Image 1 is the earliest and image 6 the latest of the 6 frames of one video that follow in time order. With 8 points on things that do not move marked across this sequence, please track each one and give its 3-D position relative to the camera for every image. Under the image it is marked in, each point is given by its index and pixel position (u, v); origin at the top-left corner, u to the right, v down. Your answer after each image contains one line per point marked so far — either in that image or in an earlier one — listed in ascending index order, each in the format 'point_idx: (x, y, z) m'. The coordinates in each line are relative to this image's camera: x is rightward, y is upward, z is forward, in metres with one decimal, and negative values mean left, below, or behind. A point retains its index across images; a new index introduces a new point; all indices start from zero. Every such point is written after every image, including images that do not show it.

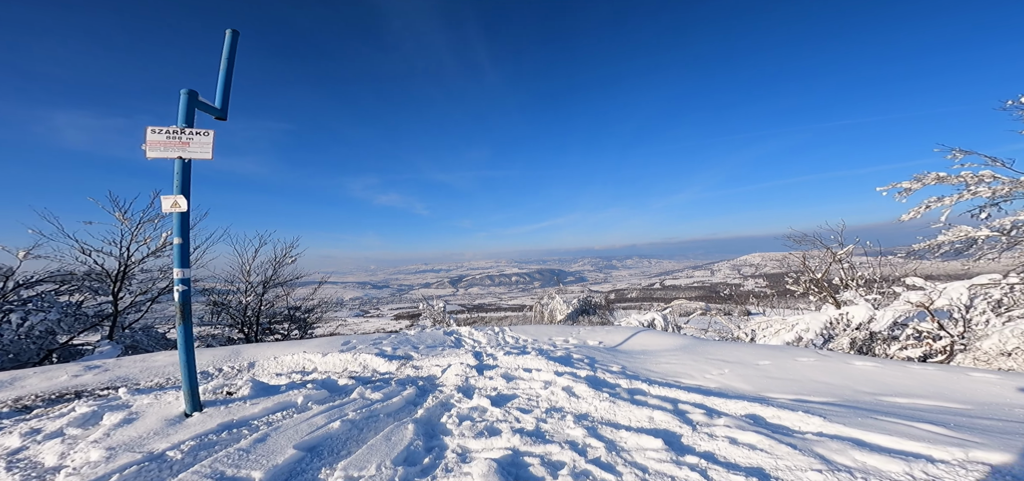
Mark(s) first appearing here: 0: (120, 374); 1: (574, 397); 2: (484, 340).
0: (-5.2, -1.8, +6.2) m
1: (+0.6, -1.6, +4.8) m
2: (-0.6, -2.0, +9.2) m
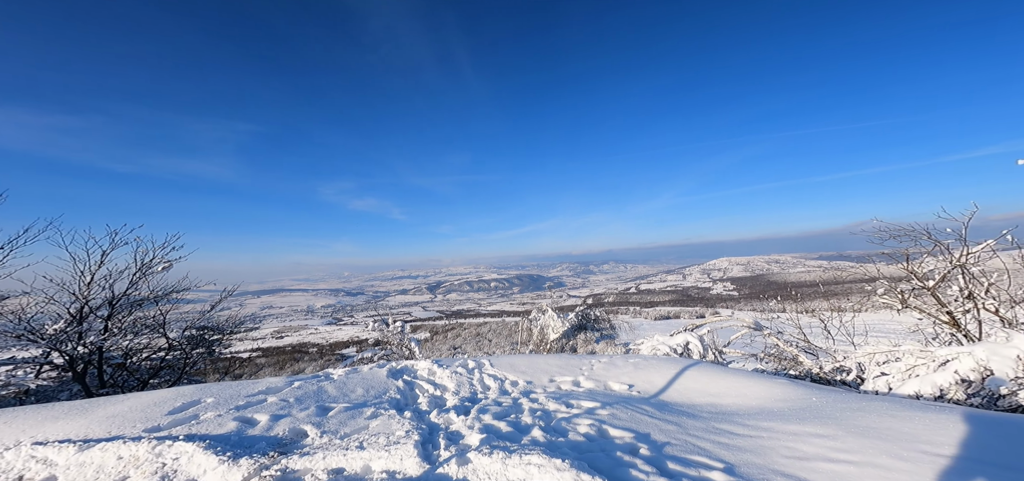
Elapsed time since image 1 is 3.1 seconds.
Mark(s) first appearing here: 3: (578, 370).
0: (-5.2, -1.5, +2.4) m
1: (+0.6, -1.4, +1.3) m
2: (-0.8, -1.8, +5.7) m
3: (+1.0, -2.0, +7.1) m
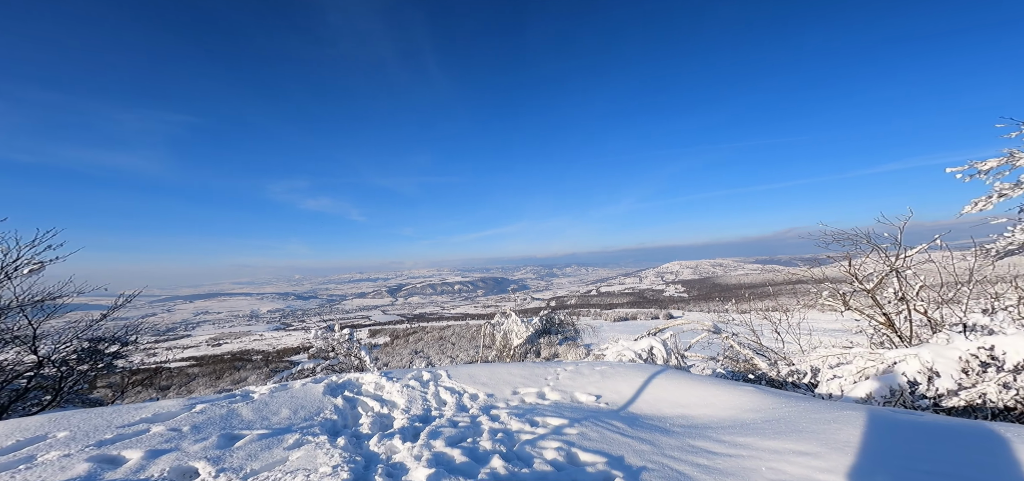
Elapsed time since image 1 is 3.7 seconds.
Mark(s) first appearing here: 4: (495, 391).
0: (-5.4, -1.5, +1.5) m
1: (+0.5, -1.4, +0.9) m
2: (-1.2, -1.8, +5.1) m
3: (+0.4, -2.0, +6.6) m
4: (-0.2, -2.0, +6.1) m
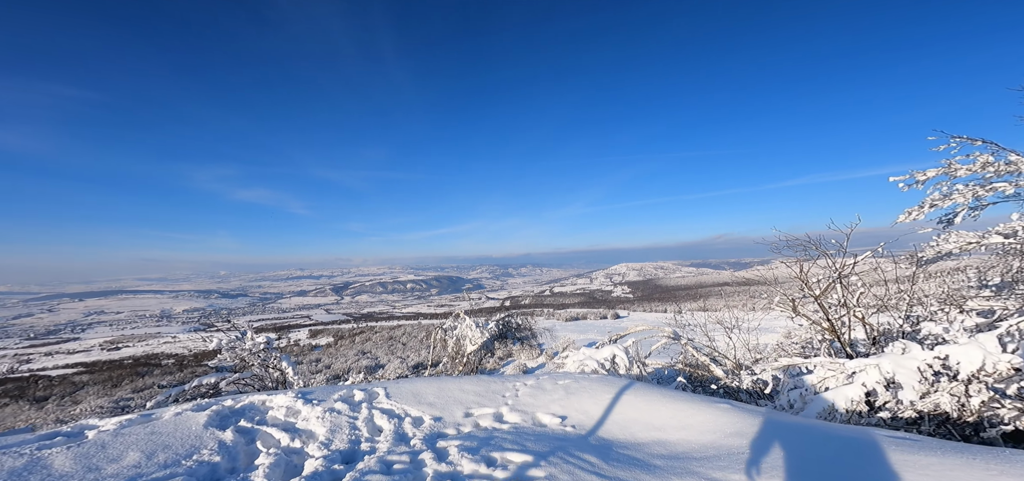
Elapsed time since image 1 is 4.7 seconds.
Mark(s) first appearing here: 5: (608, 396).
0: (-5.5, -1.4, +0.2) m
1: (+0.5, -1.4, +0.1) m
2: (-1.6, -1.7, +4.2) m
3: (-0.2, -2.0, +5.8) m
4: (-0.8, -1.9, +5.2) m
5: (+1.2, -1.9, +5.8) m
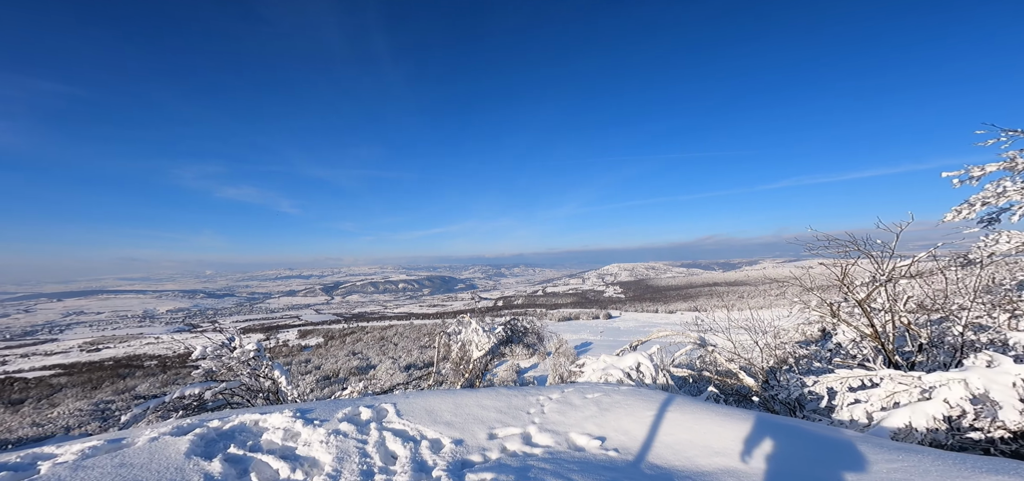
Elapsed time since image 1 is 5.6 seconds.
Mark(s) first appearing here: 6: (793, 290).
0: (-5.1, -1.3, -0.6) m
1: (+0.9, -1.3, -0.6) m
2: (-1.3, -1.7, +3.5) m
3: (+0.1, -1.9, +5.1) m
4: (-0.4, -1.9, +4.5) m
5: (+1.5, -1.9, +5.1) m
6: (+5.2, -0.9, +8.7) m
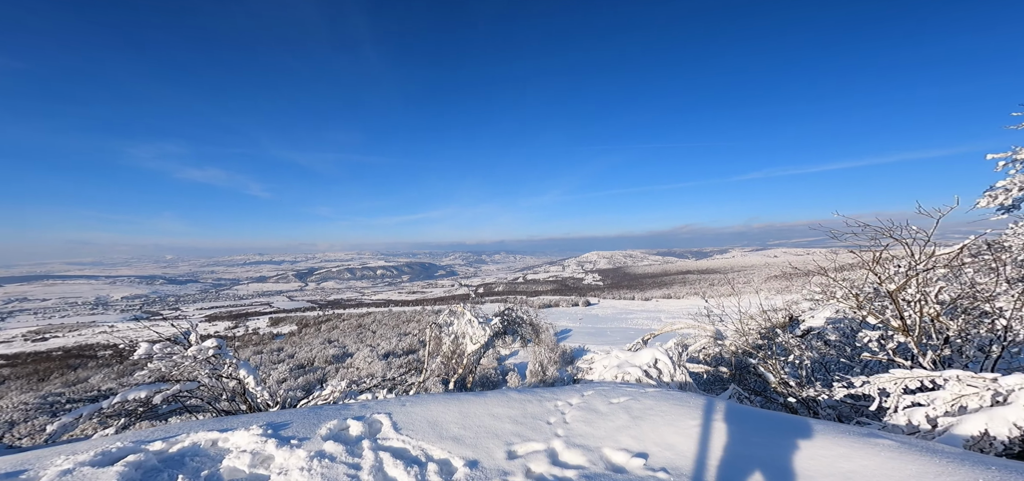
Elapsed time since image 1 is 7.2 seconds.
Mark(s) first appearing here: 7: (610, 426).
0: (-4.6, -1.2, -1.6) m
1: (+1.3, -1.3, -1.3) m
2: (-1.1, -1.5, +2.6) m
3: (+0.3, -1.7, +4.3) m
4: (-0.2, -1.7, +3.7) m
5: (+1.7, -1.7, +4.4) m
6: (+5.3, -0.7, +8.1) m
7: (+0.9, -1.8, +4.4) m
